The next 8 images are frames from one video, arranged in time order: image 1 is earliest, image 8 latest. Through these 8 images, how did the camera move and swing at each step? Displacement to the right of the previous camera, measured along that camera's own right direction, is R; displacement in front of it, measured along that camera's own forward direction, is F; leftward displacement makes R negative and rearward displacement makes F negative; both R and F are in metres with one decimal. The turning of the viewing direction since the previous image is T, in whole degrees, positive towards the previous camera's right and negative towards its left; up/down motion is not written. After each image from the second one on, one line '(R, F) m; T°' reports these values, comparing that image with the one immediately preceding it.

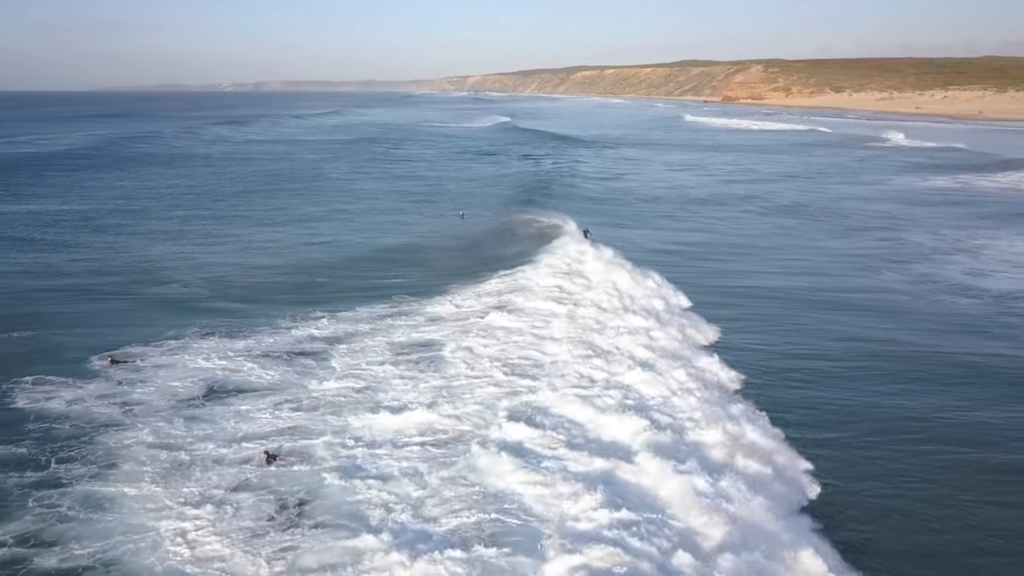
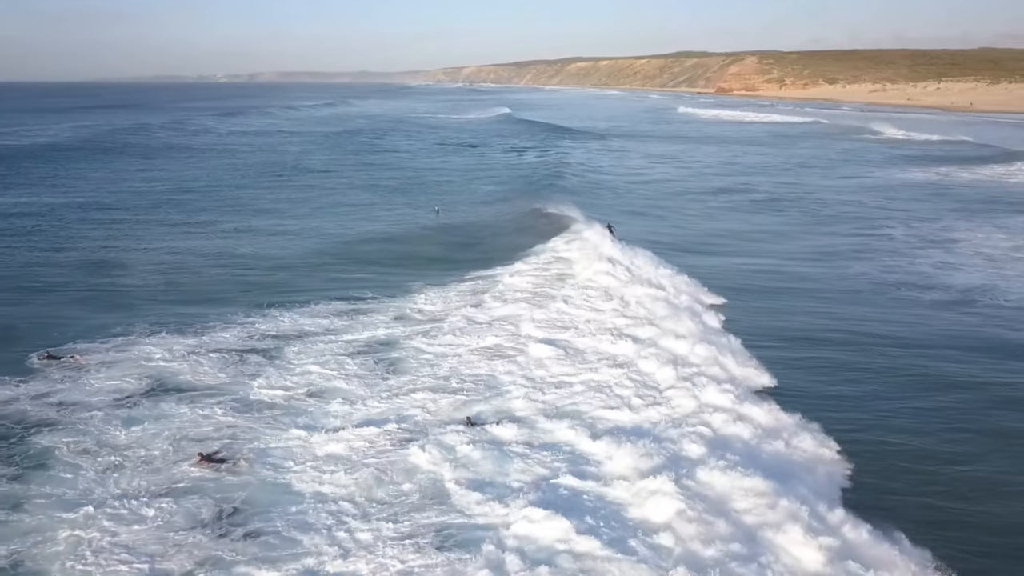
(-0.7, -0.9) m; 0°
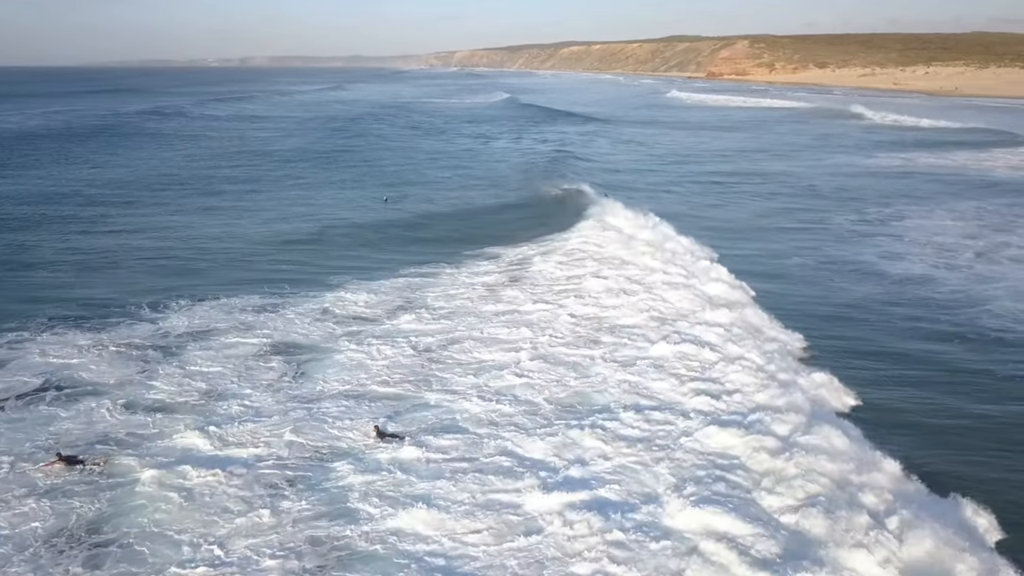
(+0.7, +0.2) m; 0°
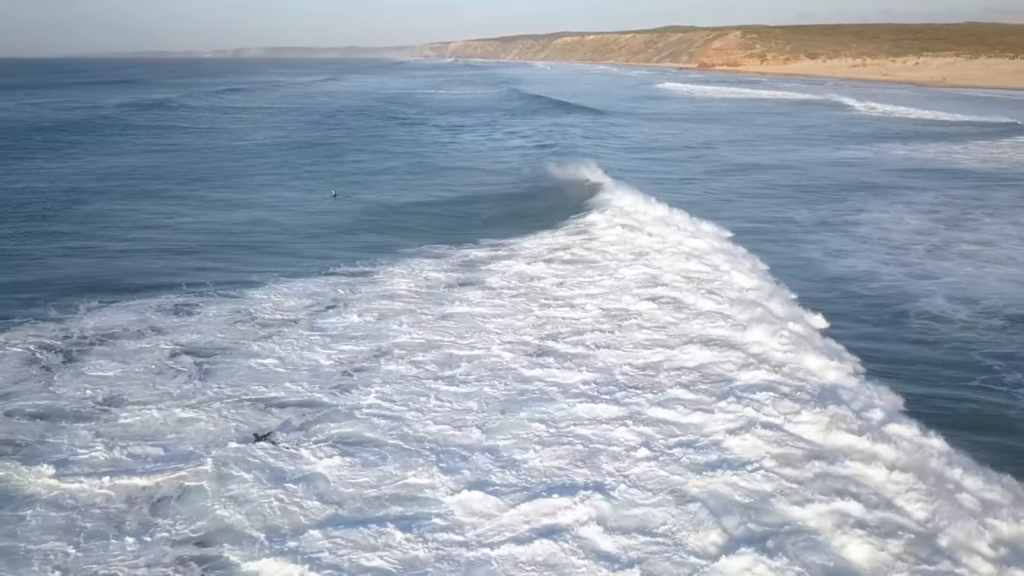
(+0.6, +0.2) m; 0°
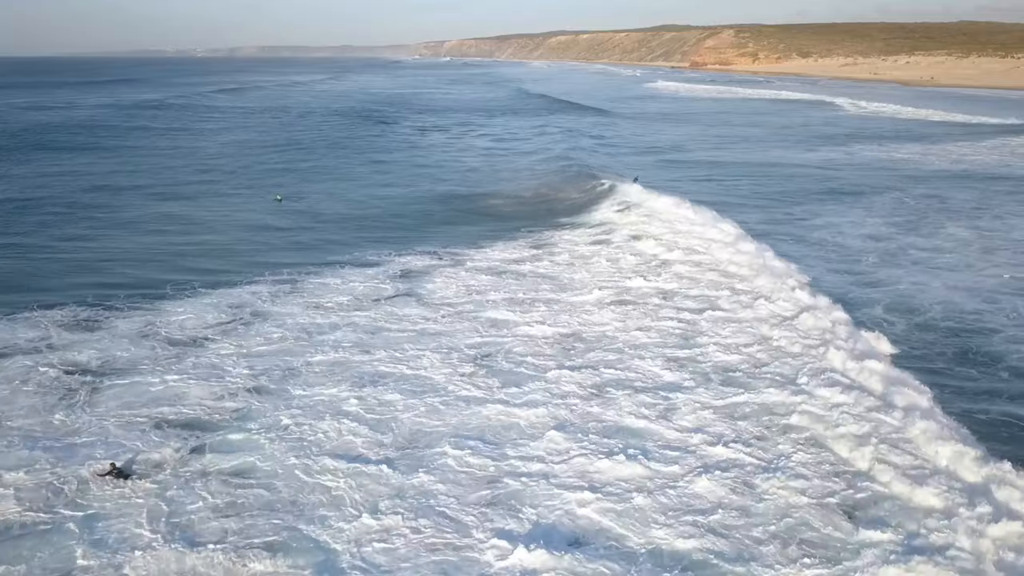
(+0.6, +0.3) m; 0°
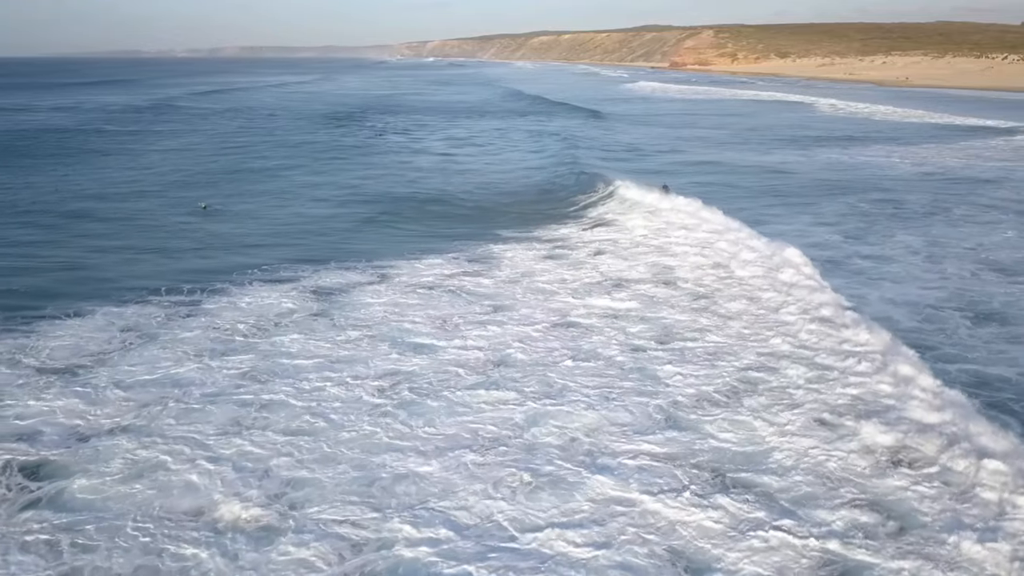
(+0.6, +0.5) m; +1°
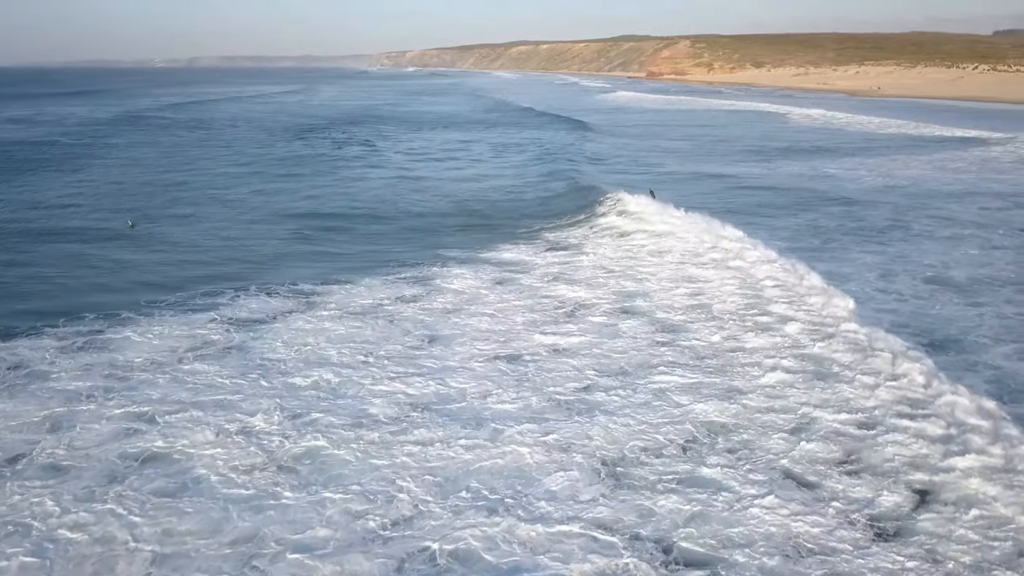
(+0.5, +0.5) m; +1°
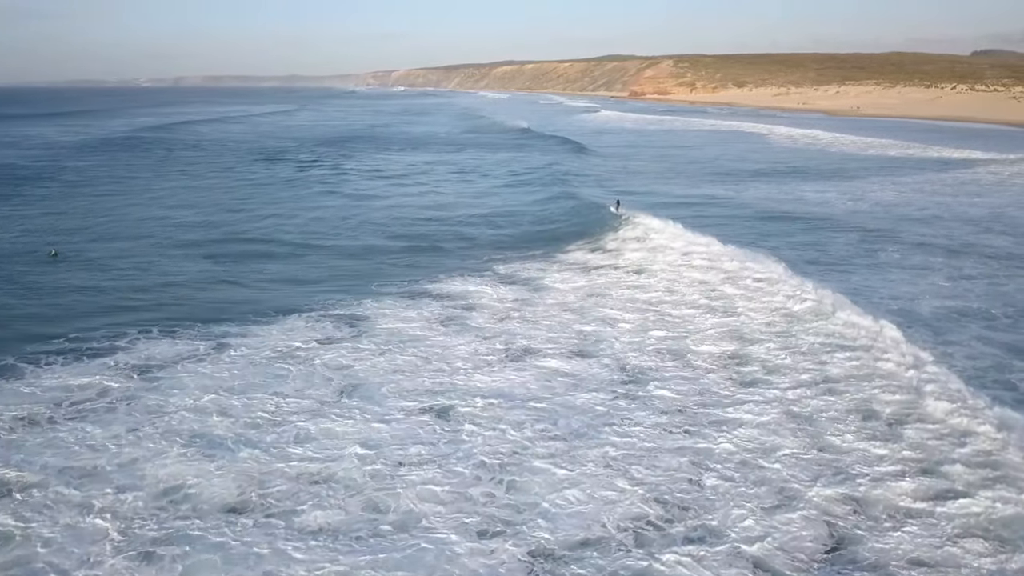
(+0.5, +0.6) m; +1°
